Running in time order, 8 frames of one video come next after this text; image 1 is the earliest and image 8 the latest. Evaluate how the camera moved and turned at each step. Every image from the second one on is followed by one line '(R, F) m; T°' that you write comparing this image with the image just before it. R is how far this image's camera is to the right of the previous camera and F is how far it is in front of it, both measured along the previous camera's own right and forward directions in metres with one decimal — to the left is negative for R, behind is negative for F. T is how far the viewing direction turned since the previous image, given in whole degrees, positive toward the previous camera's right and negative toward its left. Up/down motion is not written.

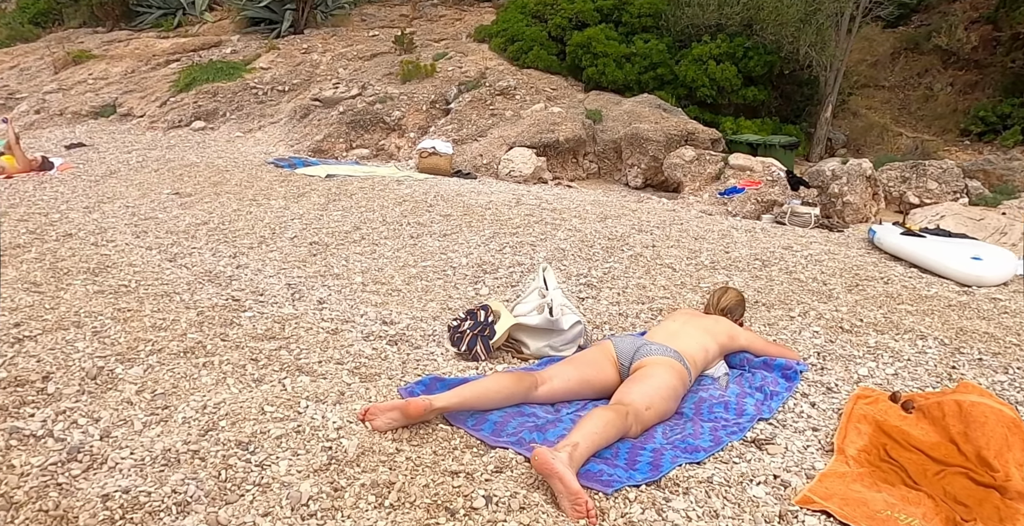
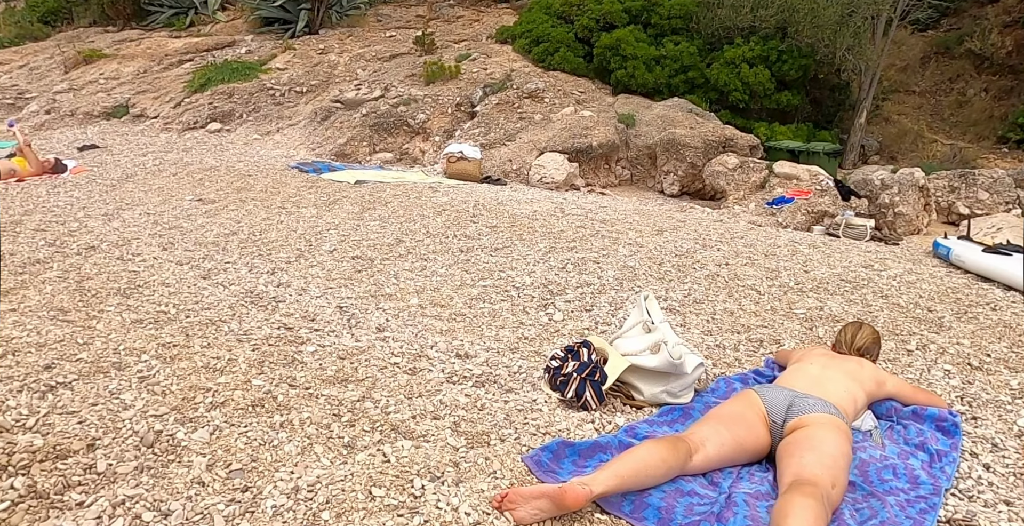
(-0.5, +0.5) m; 0°
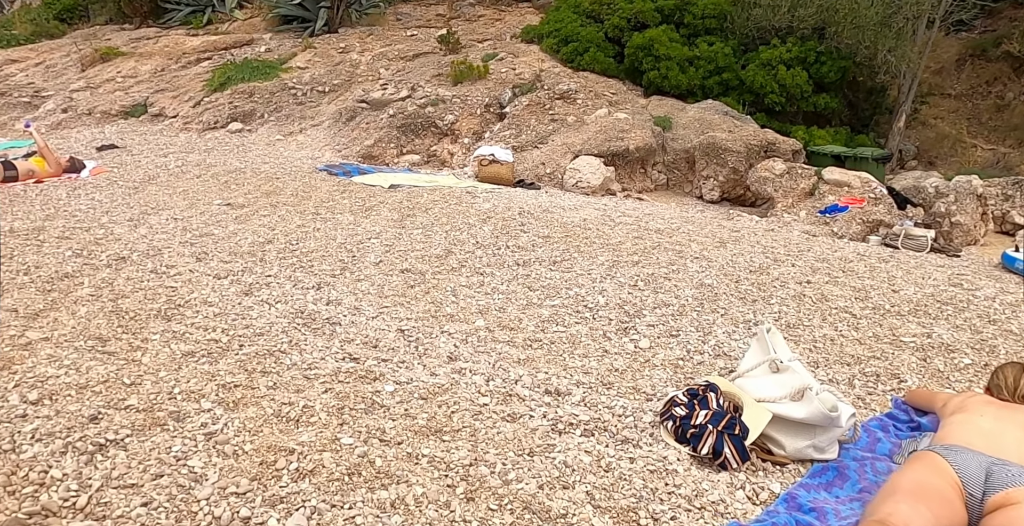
(-0.4, +0.5) m; -1°
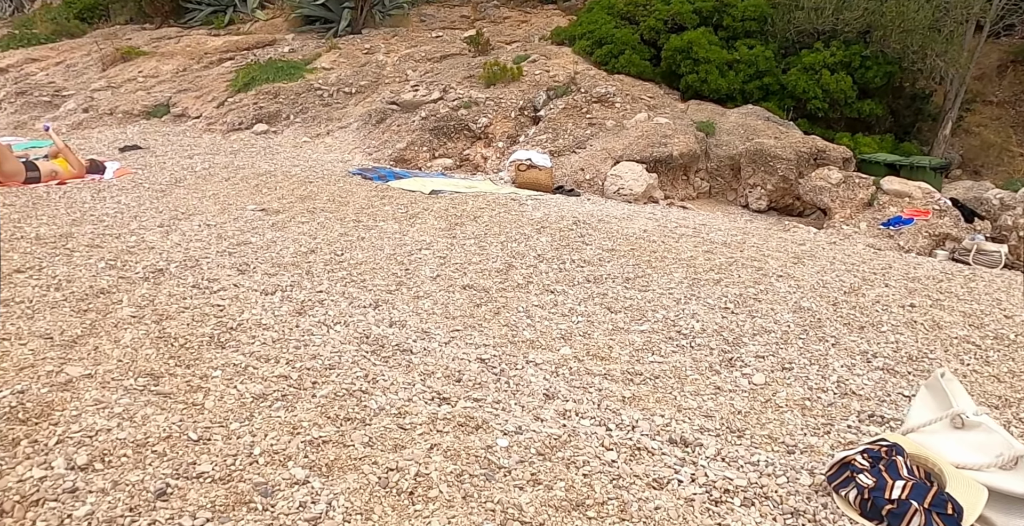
(-0.5, +0.5) m; -1°
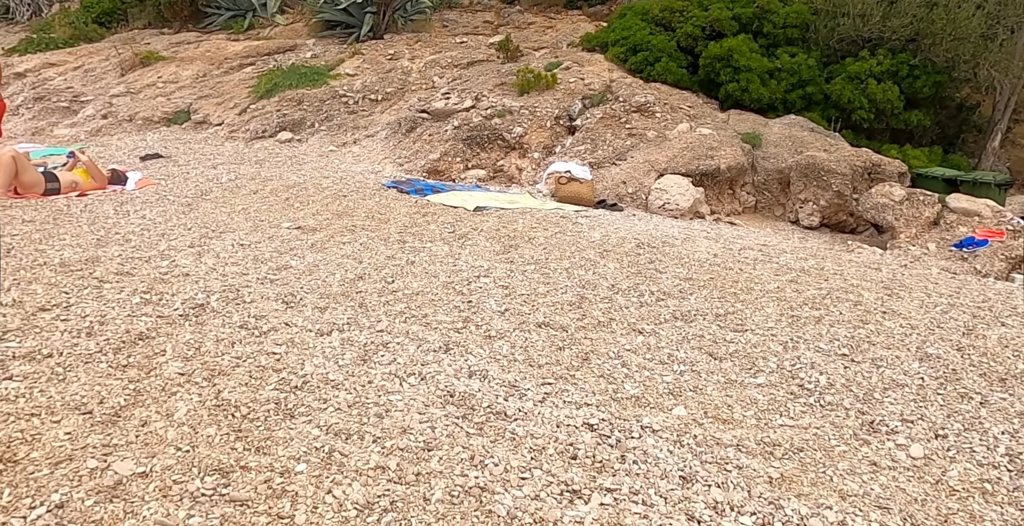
(-0.5, +0.5) m; -1°
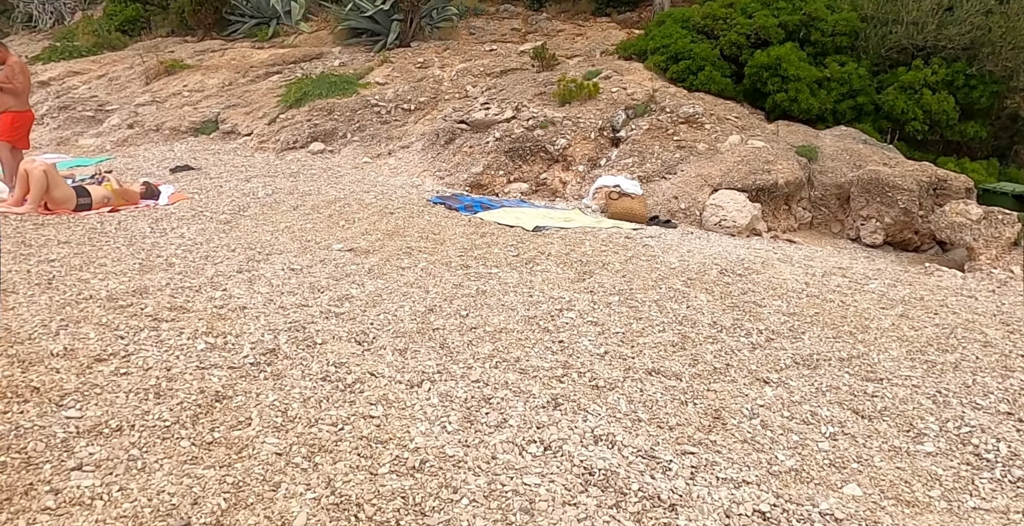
(-0.5, +0.5) m; -1°
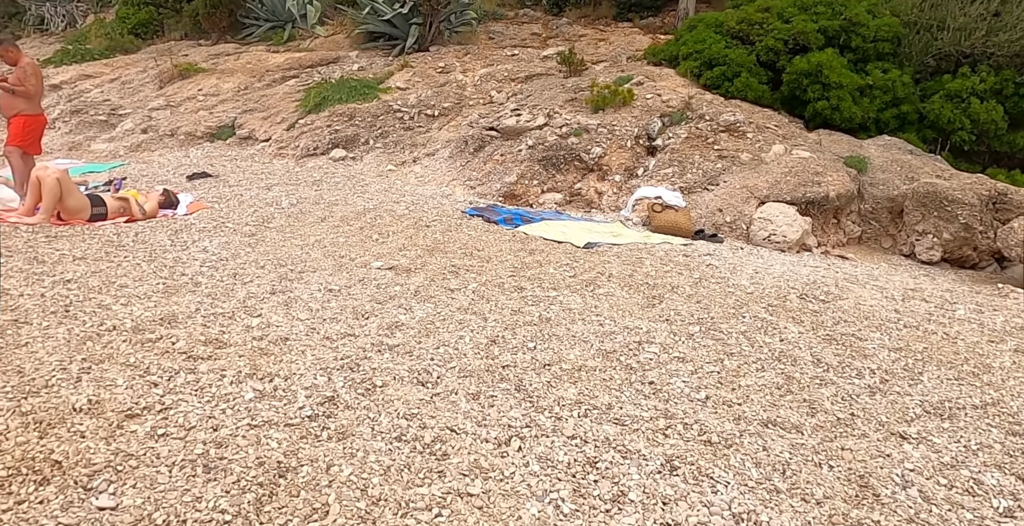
(-0.4, +0.5) m; 0°
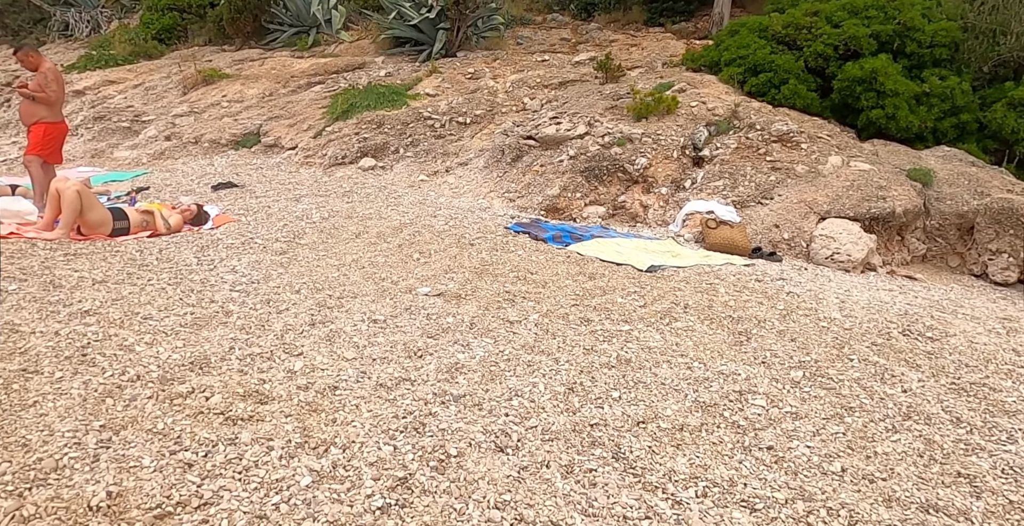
(-0.4, +0.6) m; -1°
